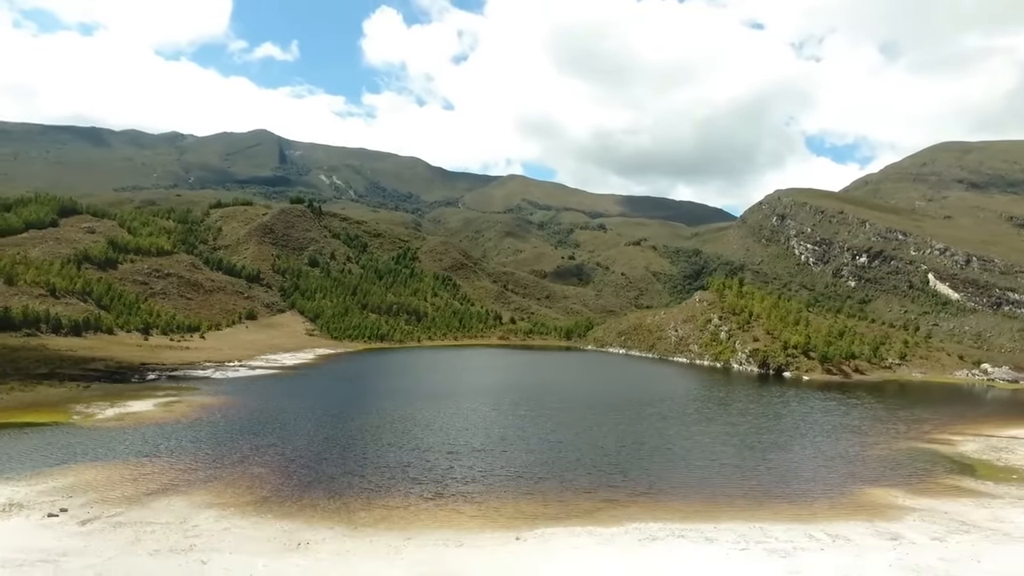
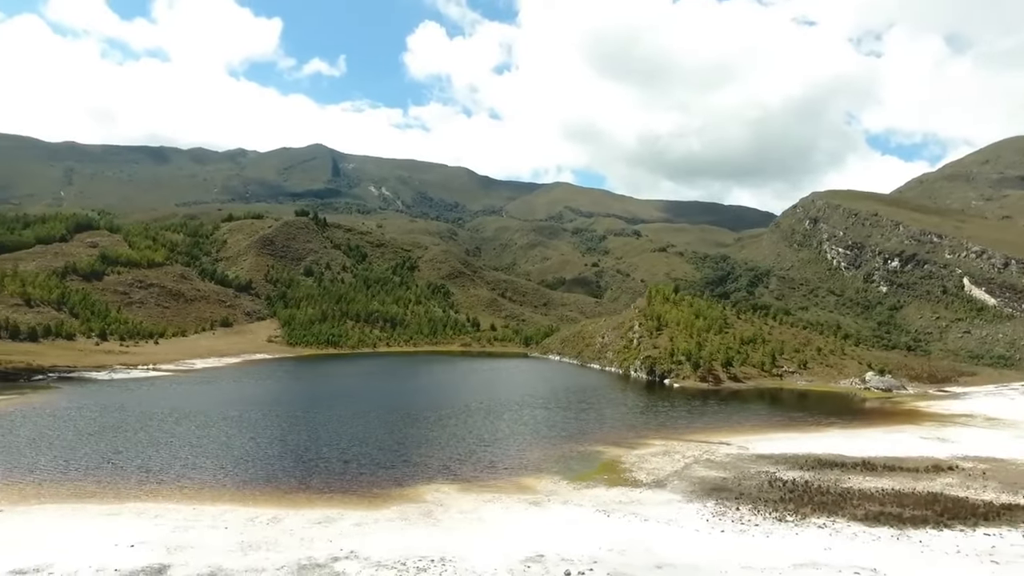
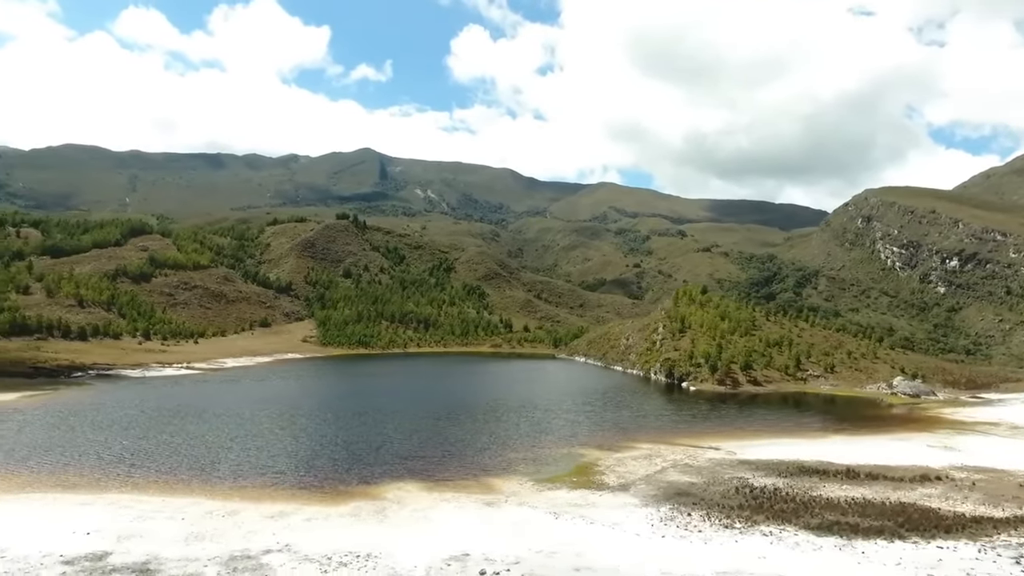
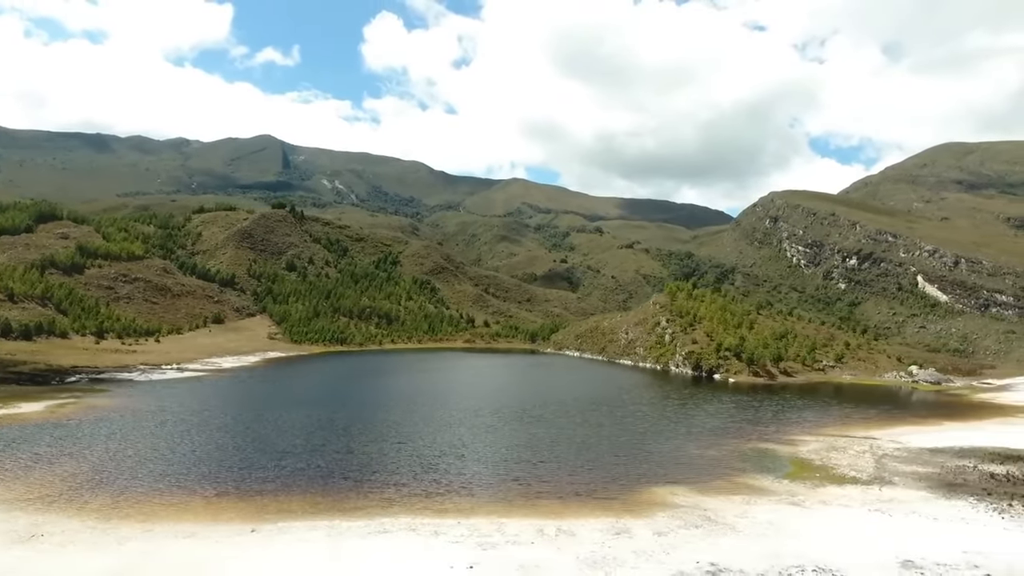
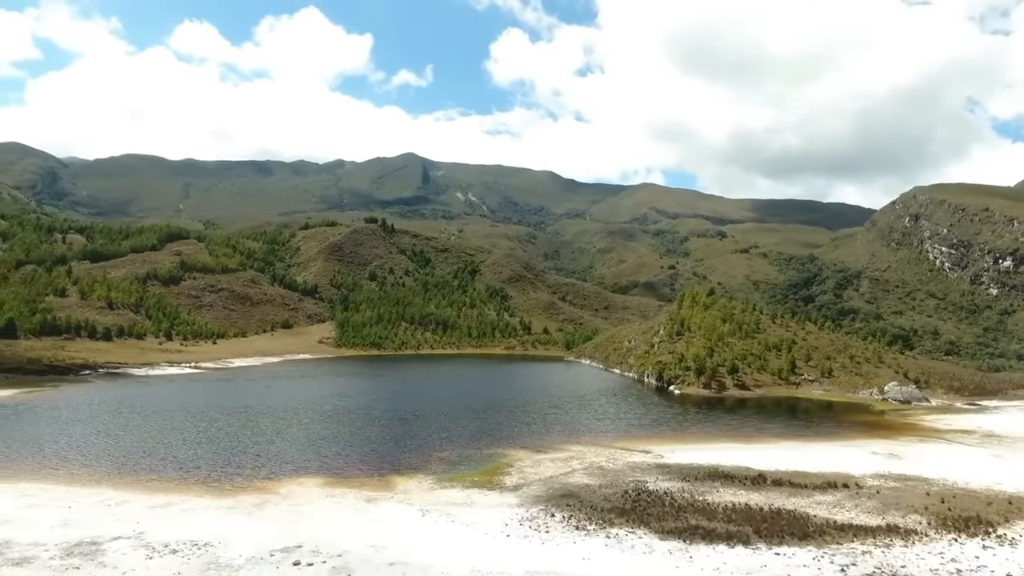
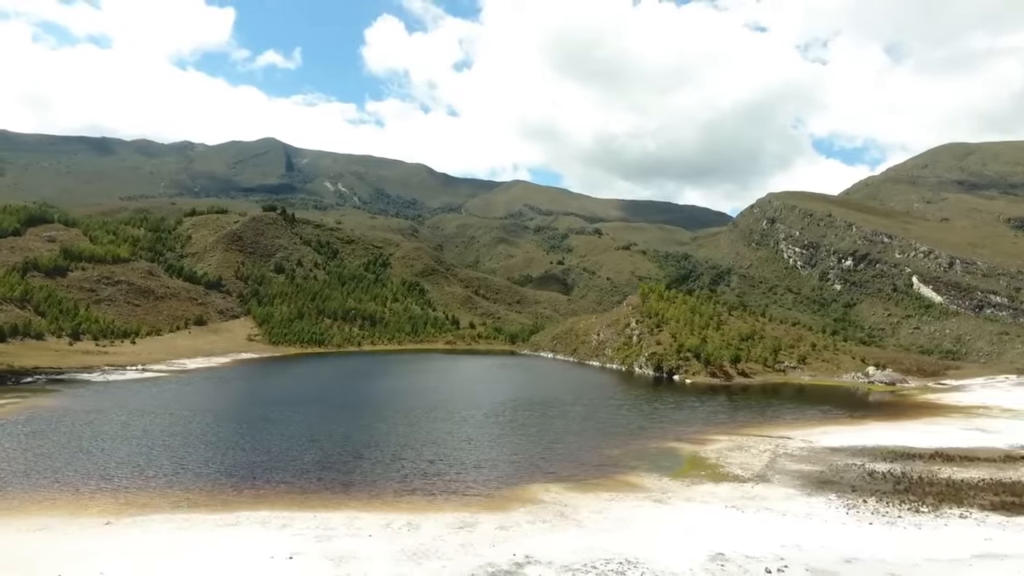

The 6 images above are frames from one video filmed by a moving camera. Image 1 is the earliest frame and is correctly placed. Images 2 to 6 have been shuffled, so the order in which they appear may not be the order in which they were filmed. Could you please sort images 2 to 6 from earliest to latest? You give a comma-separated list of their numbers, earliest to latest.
4, 6, 2, 3, 5
